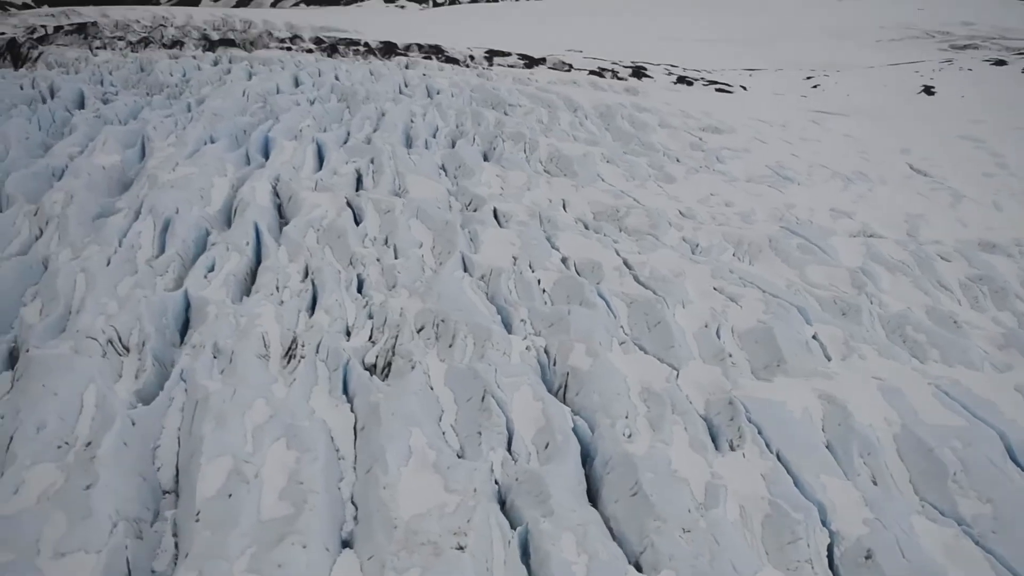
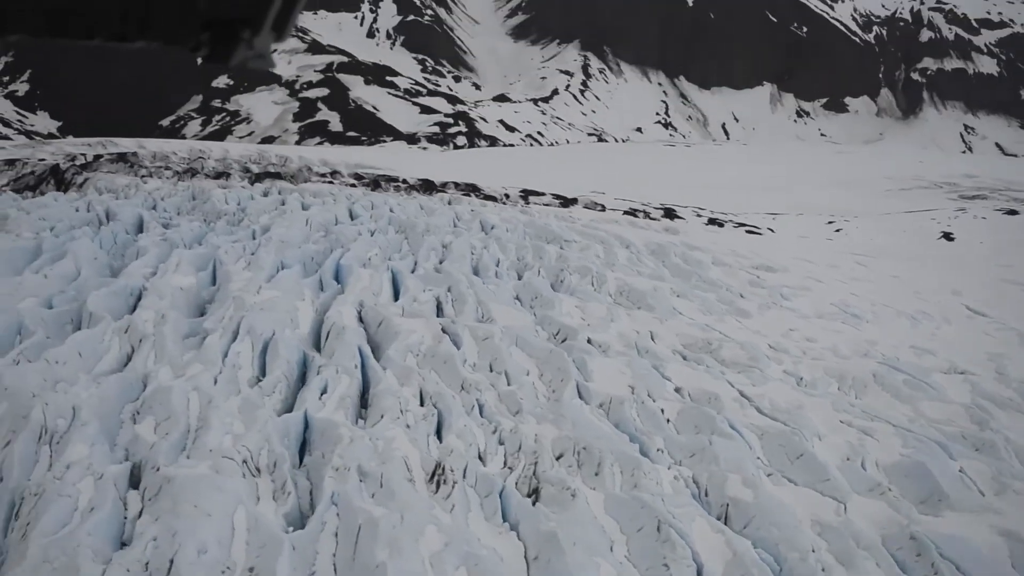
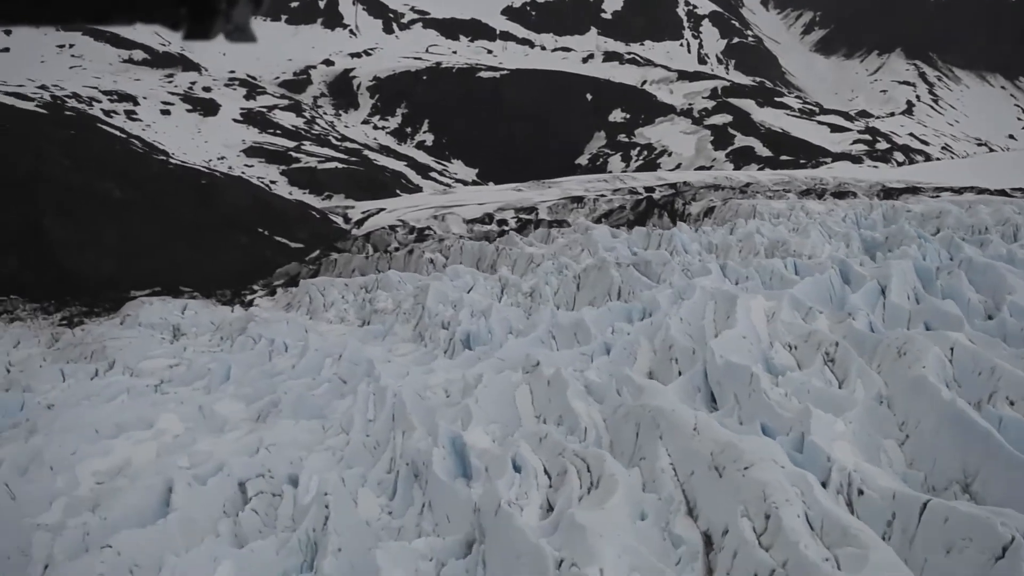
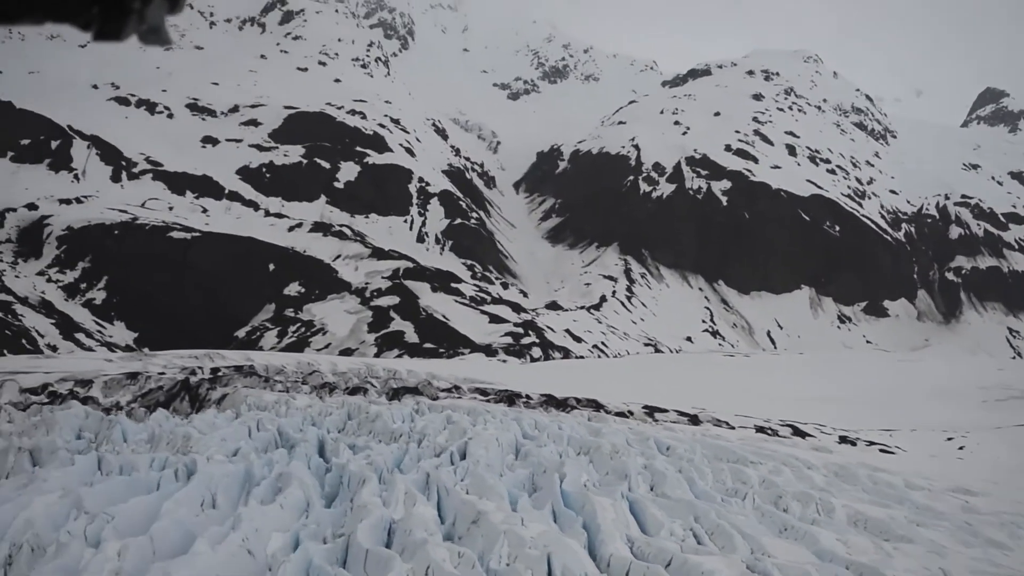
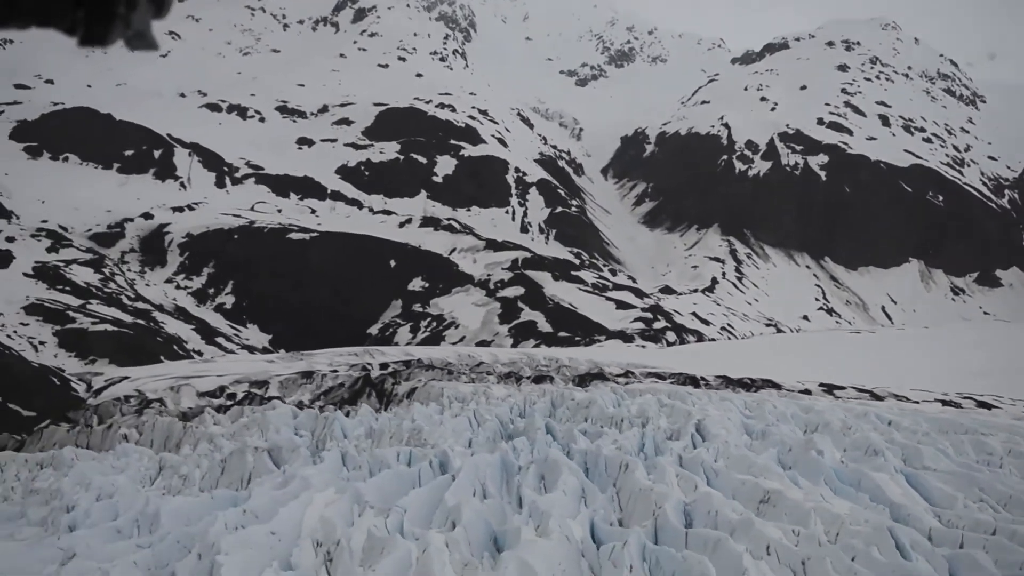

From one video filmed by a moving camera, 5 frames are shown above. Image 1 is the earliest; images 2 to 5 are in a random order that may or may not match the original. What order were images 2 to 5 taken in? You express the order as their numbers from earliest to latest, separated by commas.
2, 4, 5, 3
